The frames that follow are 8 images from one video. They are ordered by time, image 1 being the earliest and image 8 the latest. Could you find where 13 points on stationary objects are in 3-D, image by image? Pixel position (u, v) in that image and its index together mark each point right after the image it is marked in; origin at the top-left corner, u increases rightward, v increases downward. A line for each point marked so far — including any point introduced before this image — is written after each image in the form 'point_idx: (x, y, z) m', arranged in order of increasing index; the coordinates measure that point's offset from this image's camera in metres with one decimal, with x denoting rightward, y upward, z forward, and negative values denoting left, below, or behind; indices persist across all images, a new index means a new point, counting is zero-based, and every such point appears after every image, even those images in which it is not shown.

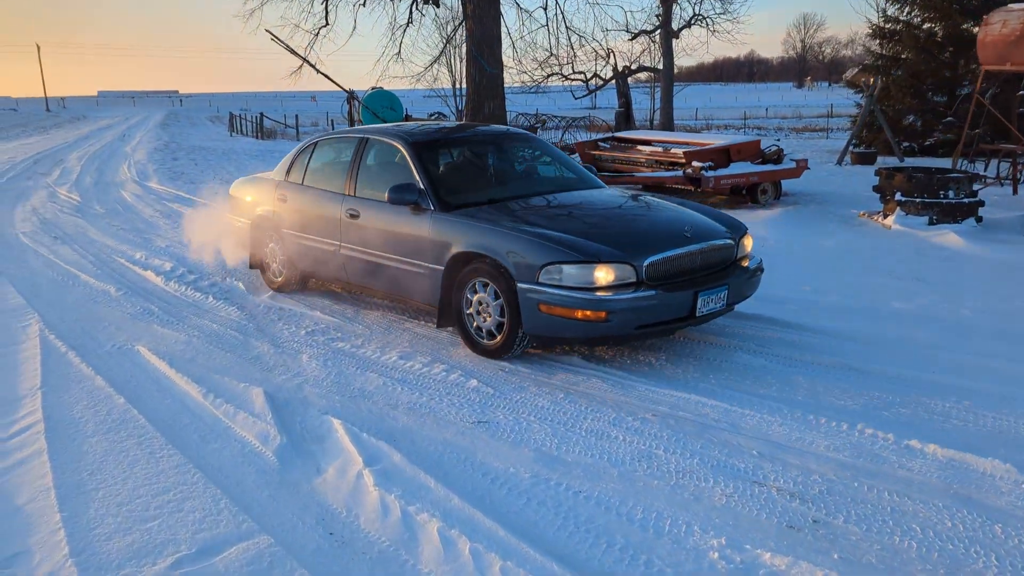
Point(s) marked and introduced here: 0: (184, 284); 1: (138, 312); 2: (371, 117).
0: (-2.6, 0.0, +6.9) m
1: (-2.6, -0.2, +5.9) m
2: (-2.9, +3.5, +17.4) m
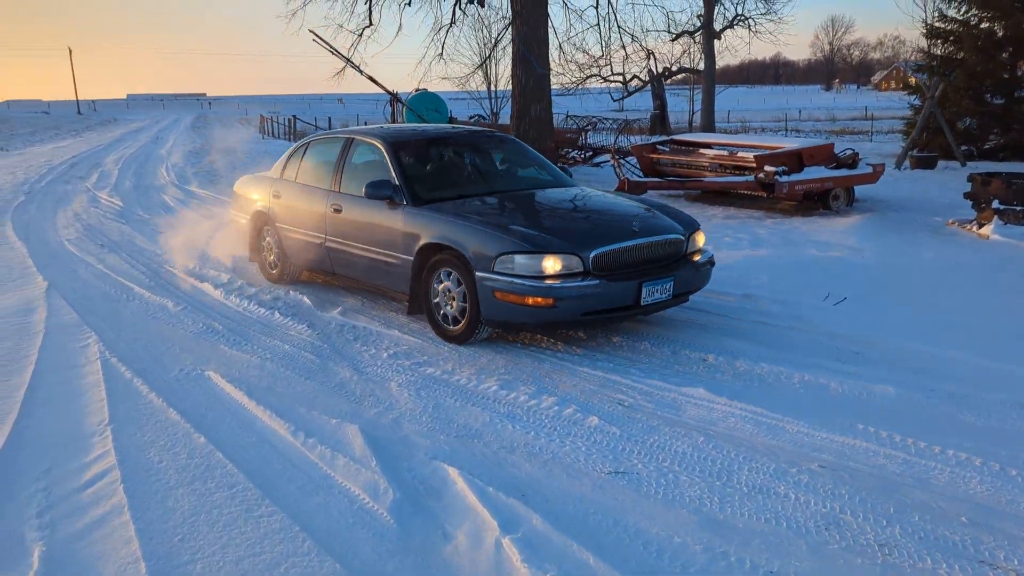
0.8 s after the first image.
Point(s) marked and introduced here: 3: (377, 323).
0: (-2.0, -0.1, +6.5) m
1: (-2.0, -0.3, +5.5) m
2: (-1.9, +3.4, +17.0) m
3: (-0.9, -0.2, +5.6) m
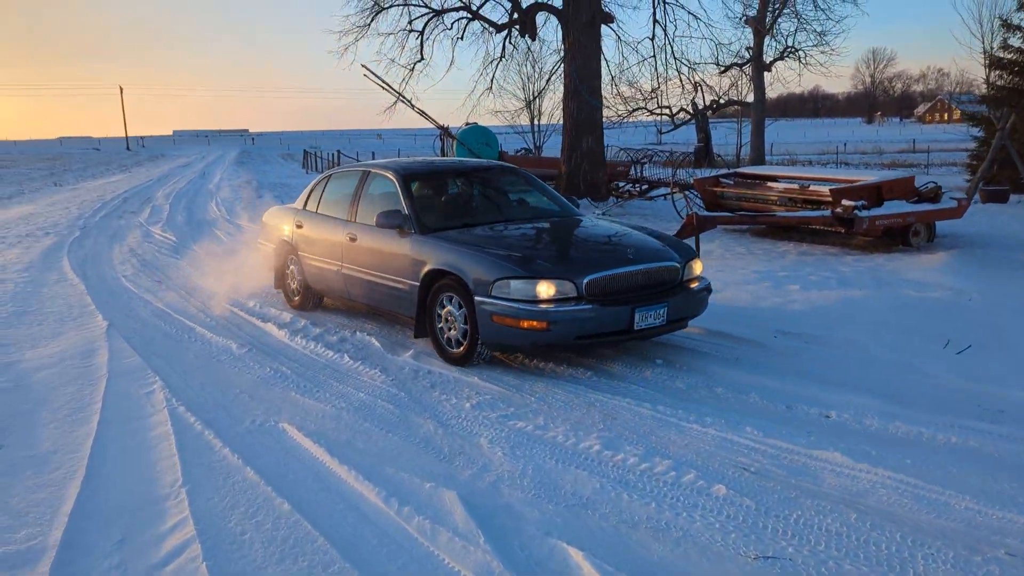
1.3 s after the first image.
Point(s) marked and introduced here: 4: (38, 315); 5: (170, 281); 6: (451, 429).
0: (-1.5, -0.4, +6.2) m
1: (-1.5, -0.5, +5.2) m
2: (-0.9, +2.7, +16.8) m
3: (-0.4, -0.5, +5.3) m
4: (-4.0, -0.3, +7.2) m
5: (-3.8, +0.1, +9.3) m
6: (-0.3, -0.7, +4.1) m
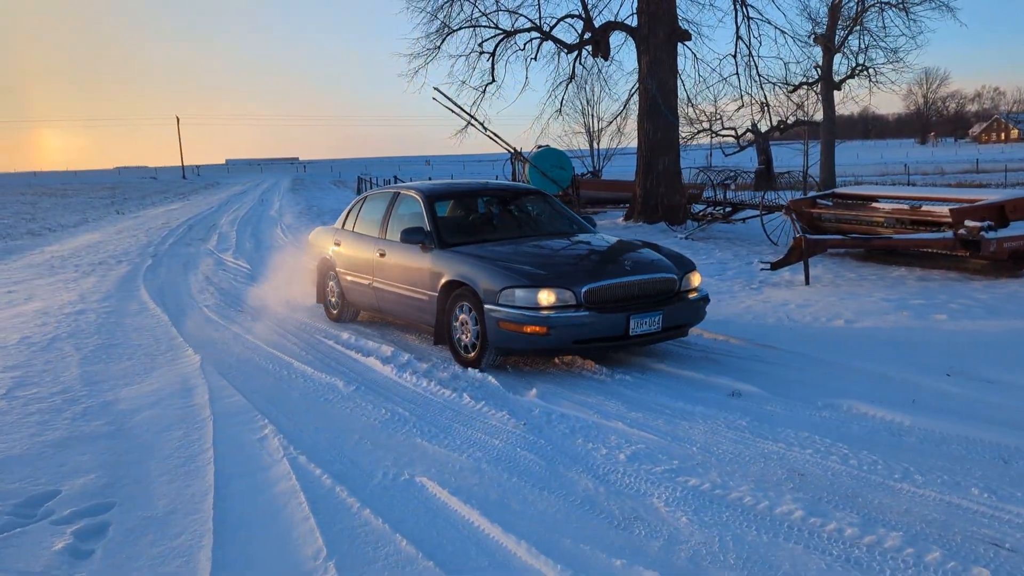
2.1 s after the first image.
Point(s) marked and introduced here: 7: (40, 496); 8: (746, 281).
0: (-0.6, -0.6, +5.7) m
1: (-0.7, -0.7, +4.7) m
2: (+0.5, +2.1, +16.4) m
3: (+0.4, -0.7, +4.8) m
4: (-3.1, -0.5, +6.9) m
5: (-2.8, -0.2, +9.0) m
6: (+0.4, -0.8, +3.6) m
7: (-2.0, -0.9, +3.5) m
8: (+2.7, +0.1, +9.8) m
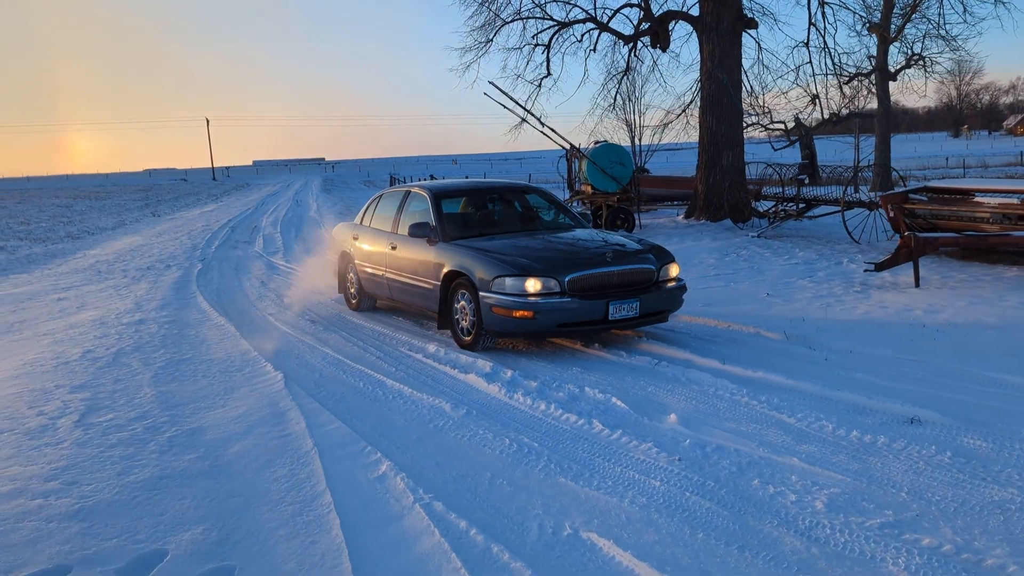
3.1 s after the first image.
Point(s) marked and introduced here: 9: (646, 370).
0: (+0.1, -0.6, +5.1) m
1: (0.0, -0.8, +4.2) m
2: (+1.6, +2.1, +15.8) m
3: (+1.1, -0.7, +4.1) m
4: (-2.3, -0.6, +6.4) m
5: (-1.9, -0.3, +8.5) m
6: (+1.1, -0.9, +3.0) m
7: (-1.3, -1.0, +3.0) m
8: (+3.6, +0.1, +9.1) m
9: (+0.9, -0.5, +5.6) m
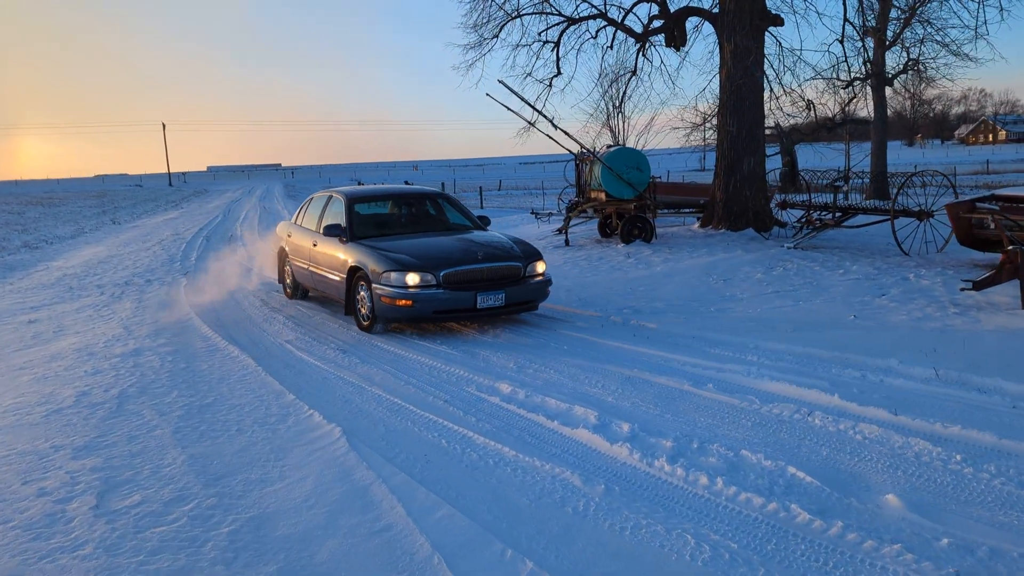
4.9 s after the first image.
0: (+0.8, -0.8, +4.0) m
1: (+0.7, -1.0, +3.1) m
2: (+1.8, +1.9, +14.8) m
3: (+1.8, -0.9, +3.1) m
4: (-1.7, -0.8, +5.2) m
5: (-1.4, -0.5, +7.3) m
6: (+1.9, -1.1, +1.9) m
7: (-0.5, -1.1, +1.9) m
8: (+4.1, -0.1, +8.2) m
9: (+1.5, -0.7, +4.5) m
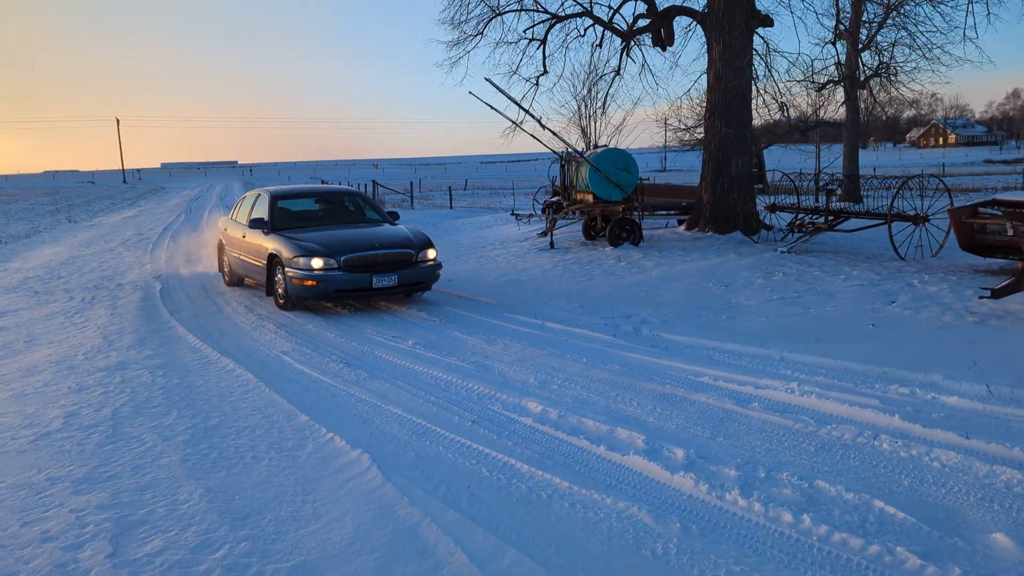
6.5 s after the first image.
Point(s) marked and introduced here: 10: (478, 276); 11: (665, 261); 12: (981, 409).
0: (+1.0, -0.9, +3.7) m
1: (+1.0, -1.0, +2.8) m
2: (+1.5, +1.8, +14.5) m
3: (+2.1, -1.0, +2.9) m
4: (-1.5, -0.9, +4.8) m
5: (-1.3, -0.6, +6.9) m
6: (+2.2, -1.1, +1.7) m
7: (-0.2, -1.2, +1.5) m
8: (+4.1, -0.2, +8.0) m
9: (+1.8, -0.8, +4.3) m
10: (-0.5, +0.2, +12.8) m
11: (+2.3, +0.4, +12.5) m
12: (+2.6, -0.7, +4.8) m
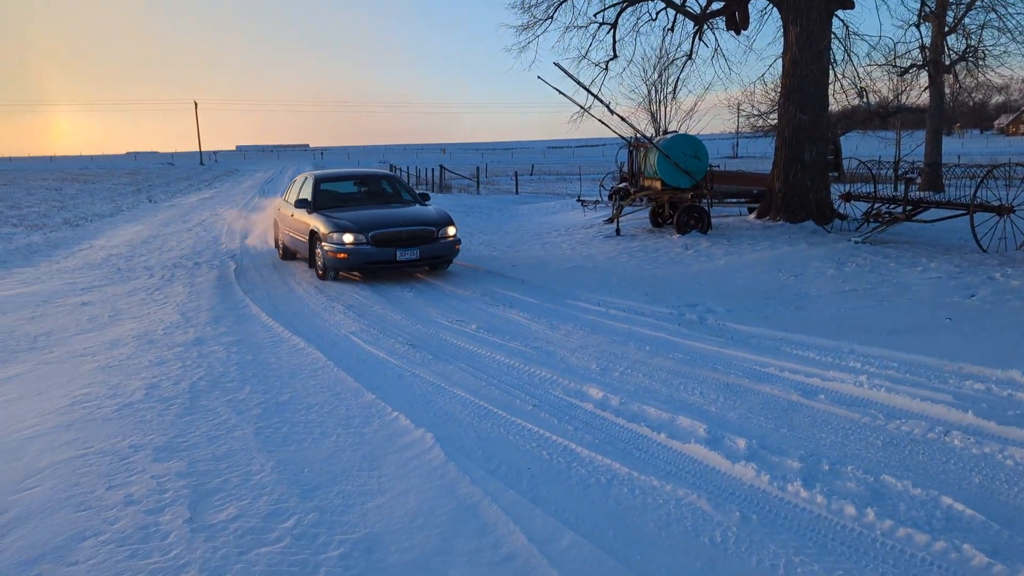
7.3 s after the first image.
0: (+1.3, -0.9, +3.7) m
1: (+1.2, -1.0, +2.8) m
2: (+2.7, +2.0, +14.4) m
3: (+2.3, -1.0, +2.7) m
4: (-1.2, -0.8, +5.0) m
5: (-0.8, -0.5, +7.1) m
6: (+2.3, -1.2, +1.6) m
7: (-0.1, -1.2, +1.6) m
8: (+4.7, -0.2, +7.7) m
9: (+2.1, -0.7, +4.2) m
10: (+0.5, +0.4, +12.8) m
11: (+3.2, +0.6, +12.3) m
12: (+3.0, -0.7, +4.6) m
